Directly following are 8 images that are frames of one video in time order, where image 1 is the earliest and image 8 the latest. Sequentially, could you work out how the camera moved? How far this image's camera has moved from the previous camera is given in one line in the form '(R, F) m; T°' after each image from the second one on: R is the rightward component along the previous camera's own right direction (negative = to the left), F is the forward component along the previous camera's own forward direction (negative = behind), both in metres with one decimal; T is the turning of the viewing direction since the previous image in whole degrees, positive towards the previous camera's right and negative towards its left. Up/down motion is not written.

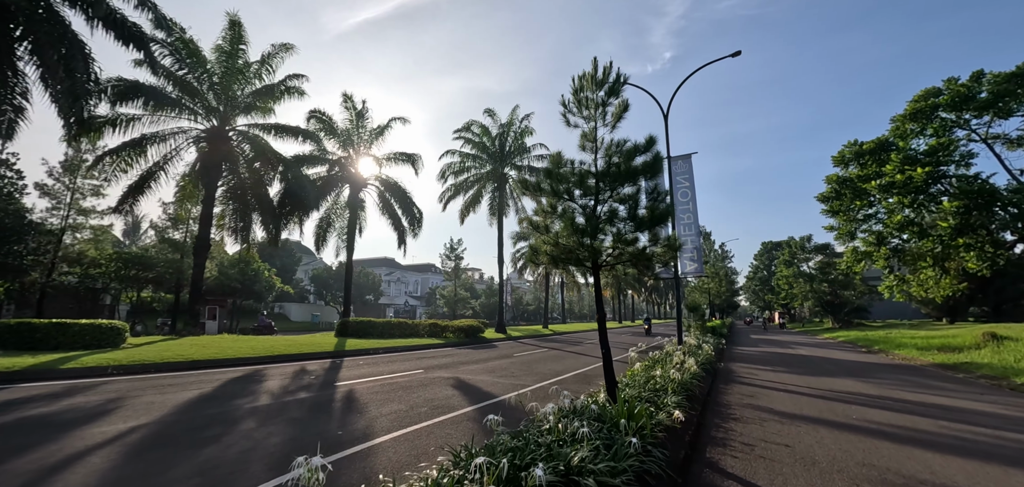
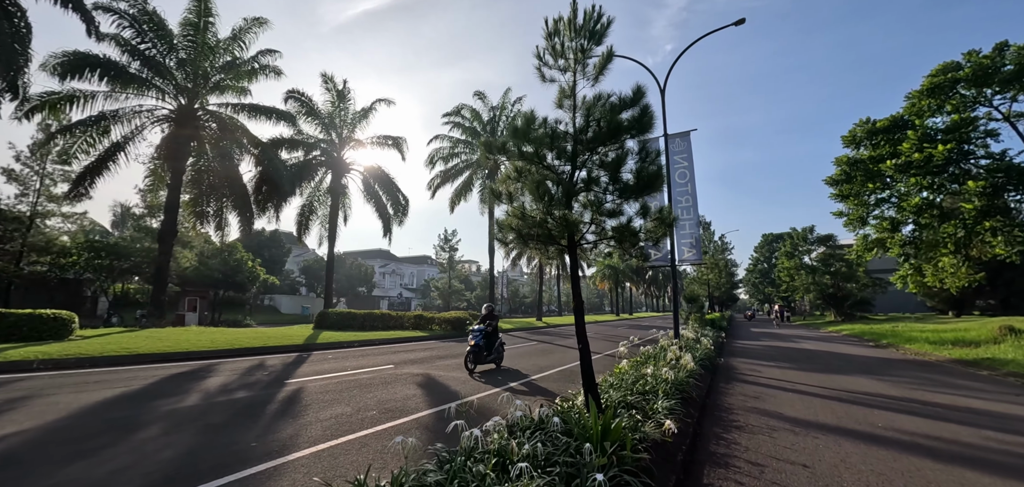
(+0.7, +1.4) m; 0°
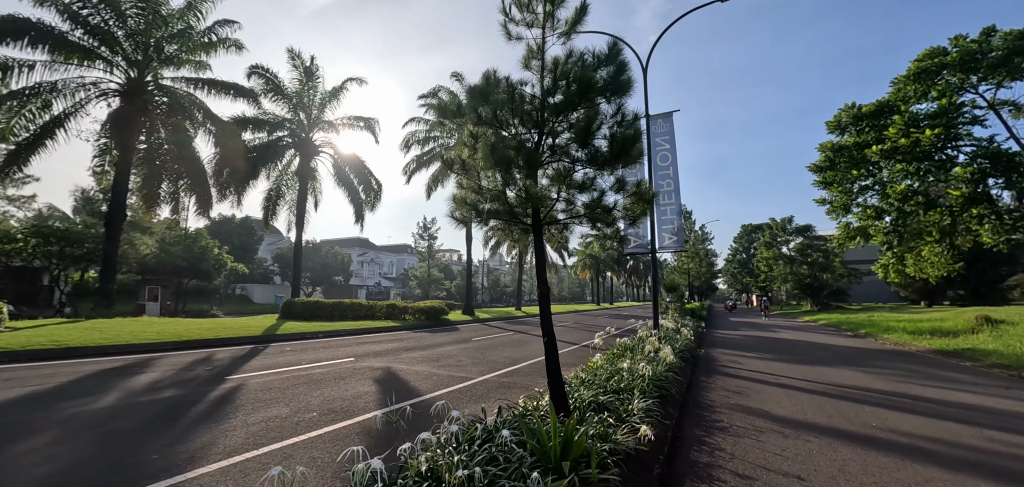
(+0.4, +0.9) m; +2°
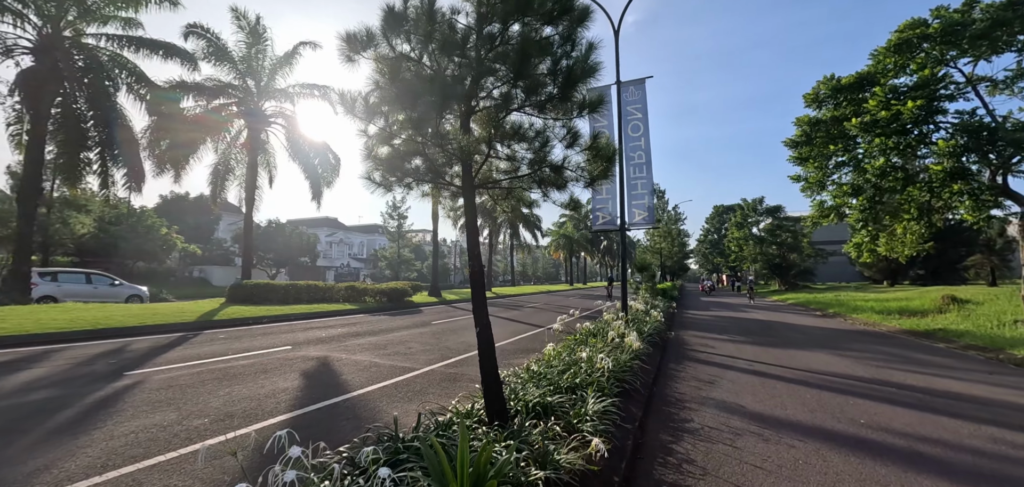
(+0.6, +1.1) m; +3°
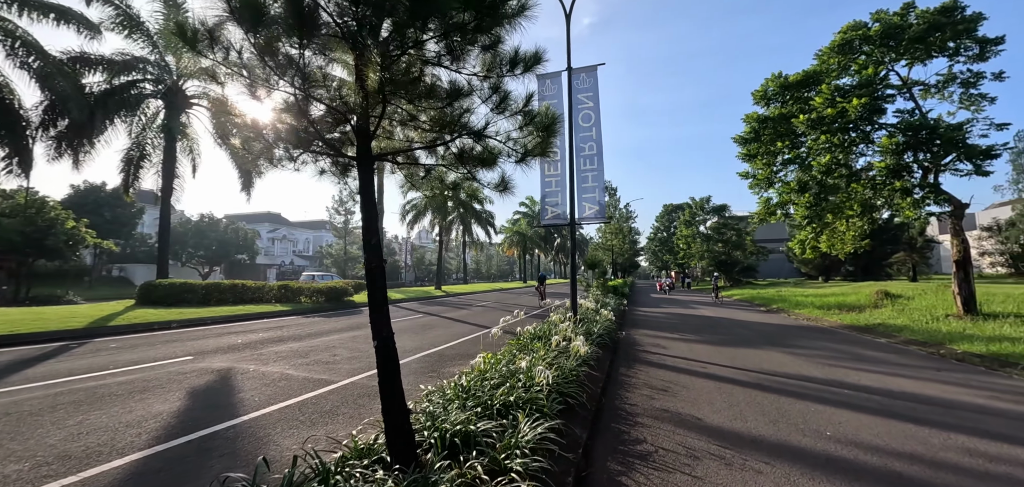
(+0.4, +0.9) m; +6°
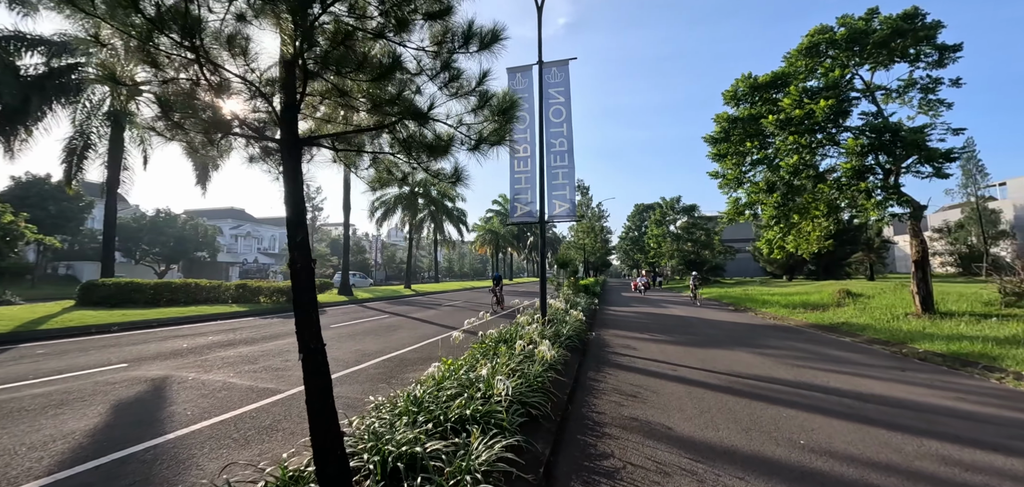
(+0.2, +0.4) m; +3°
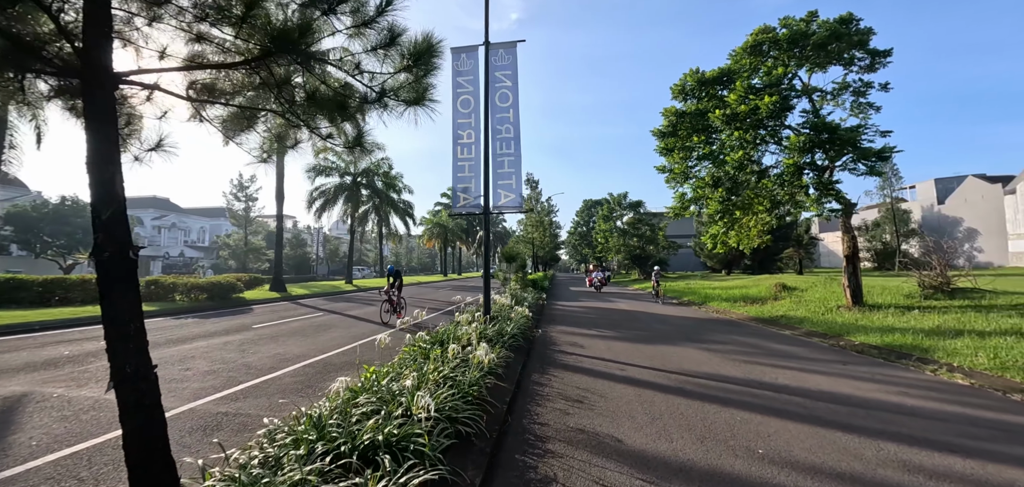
(+0.2, +0.6) m; +6°
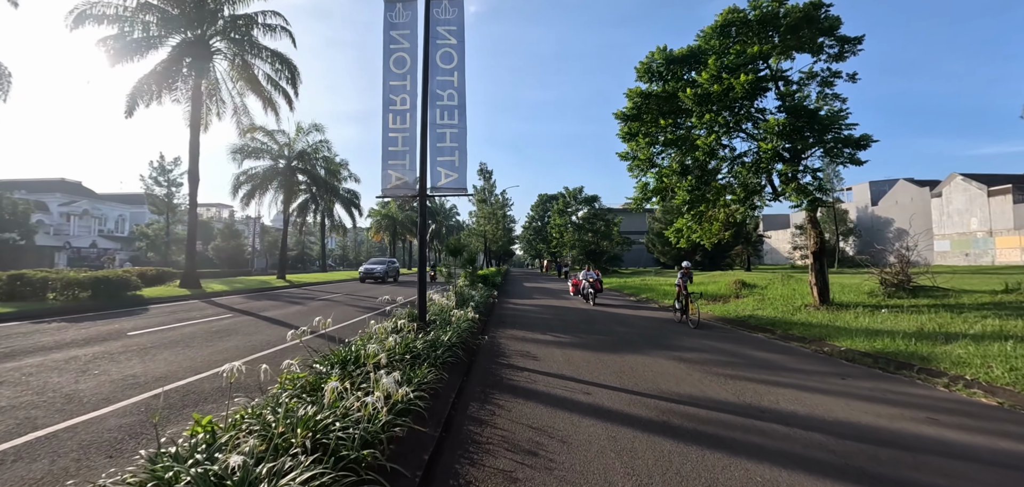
(+0.3, +1.5) m; +6°
